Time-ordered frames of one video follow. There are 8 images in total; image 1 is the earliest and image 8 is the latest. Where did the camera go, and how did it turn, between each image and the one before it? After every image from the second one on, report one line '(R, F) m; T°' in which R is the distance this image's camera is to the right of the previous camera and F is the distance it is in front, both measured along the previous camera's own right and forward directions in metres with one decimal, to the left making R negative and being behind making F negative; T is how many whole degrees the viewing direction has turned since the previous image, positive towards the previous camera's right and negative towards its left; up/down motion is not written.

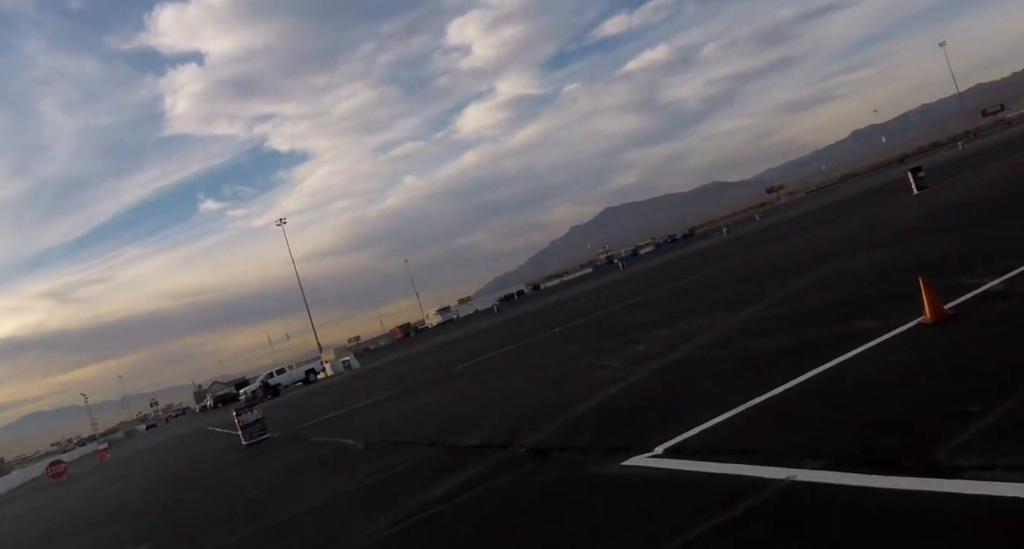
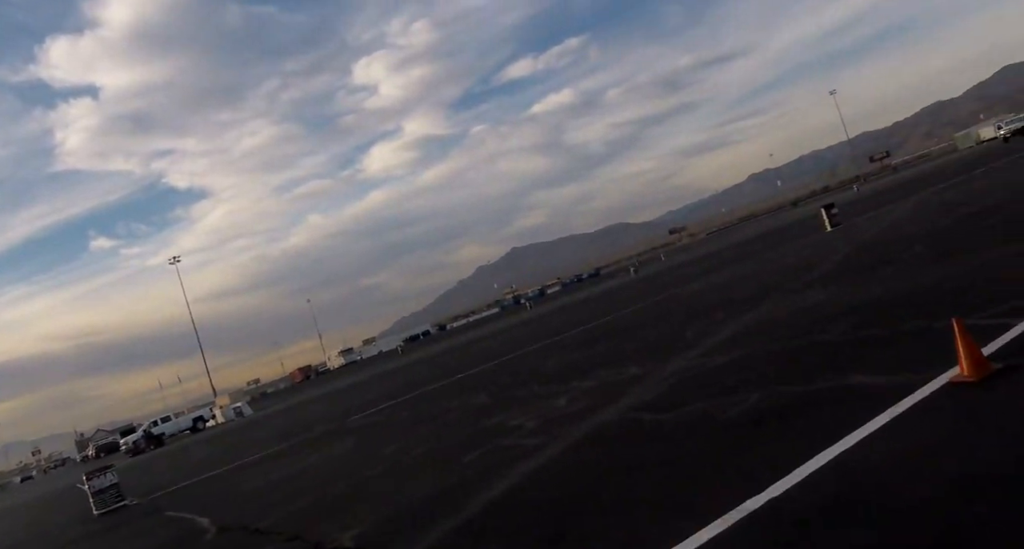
(+0.3, +3.1) m; +7°
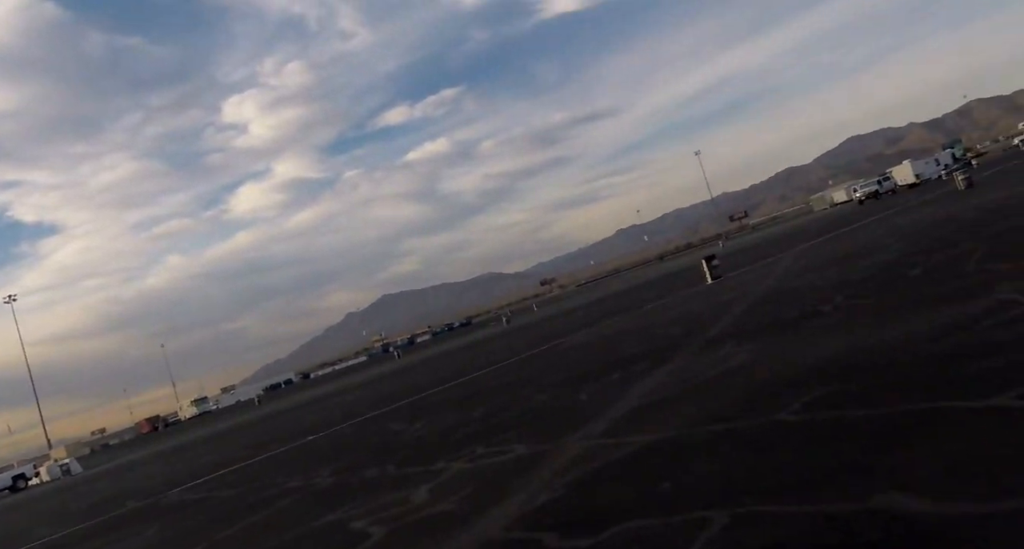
(+0.3, +3.5) m; +9°
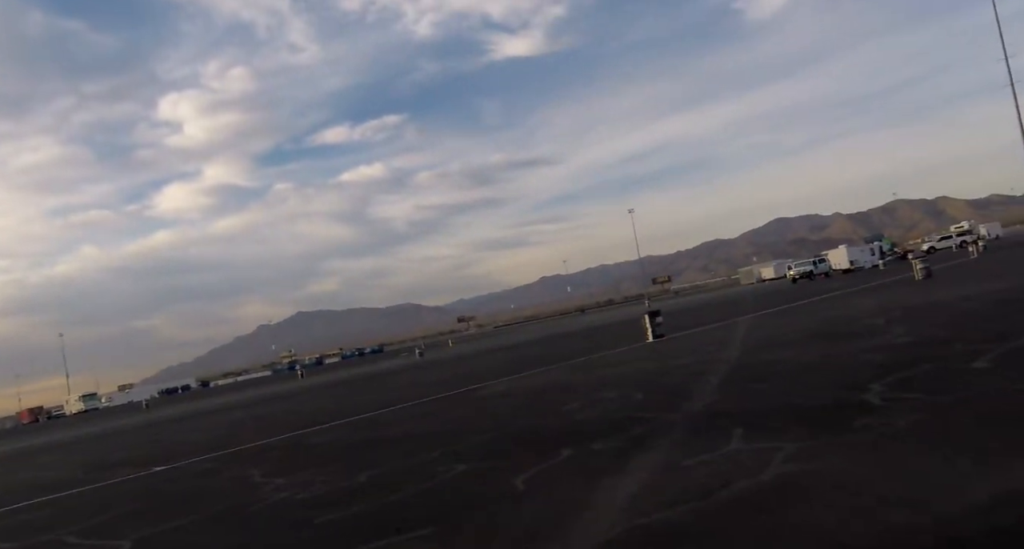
(0.0, +4.6) m; +5°
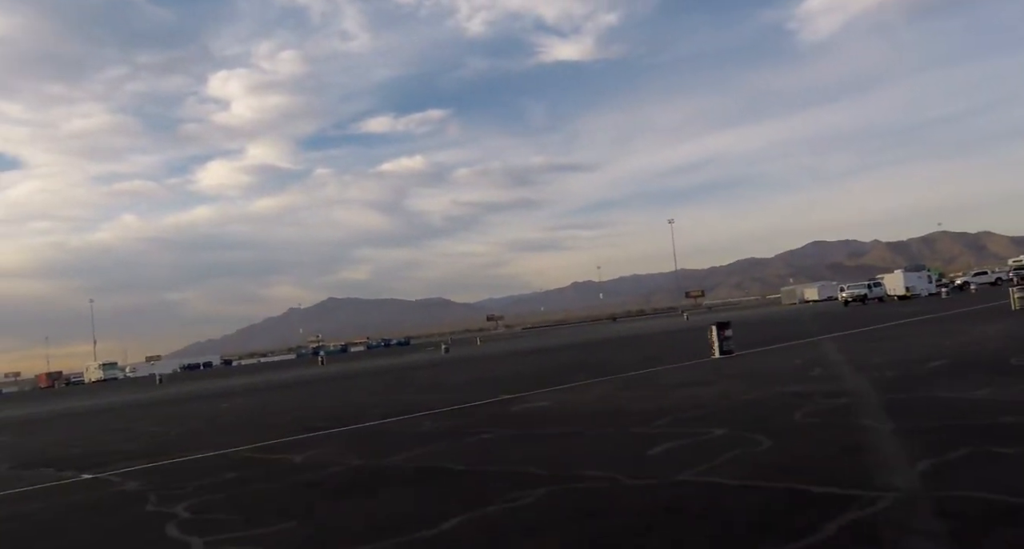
(-0.6, +5.1) m; -2°
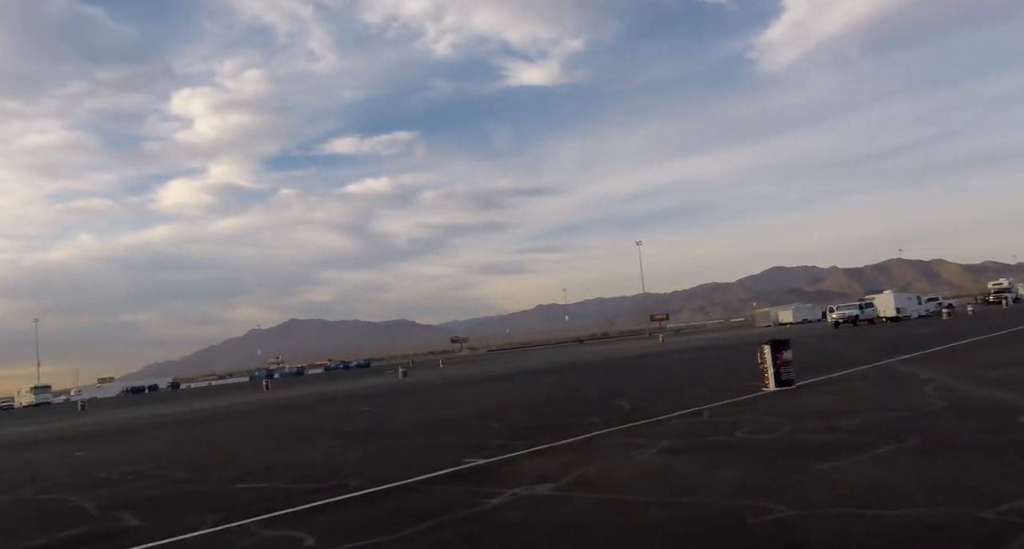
(-0.2, +9.0) m; +3°
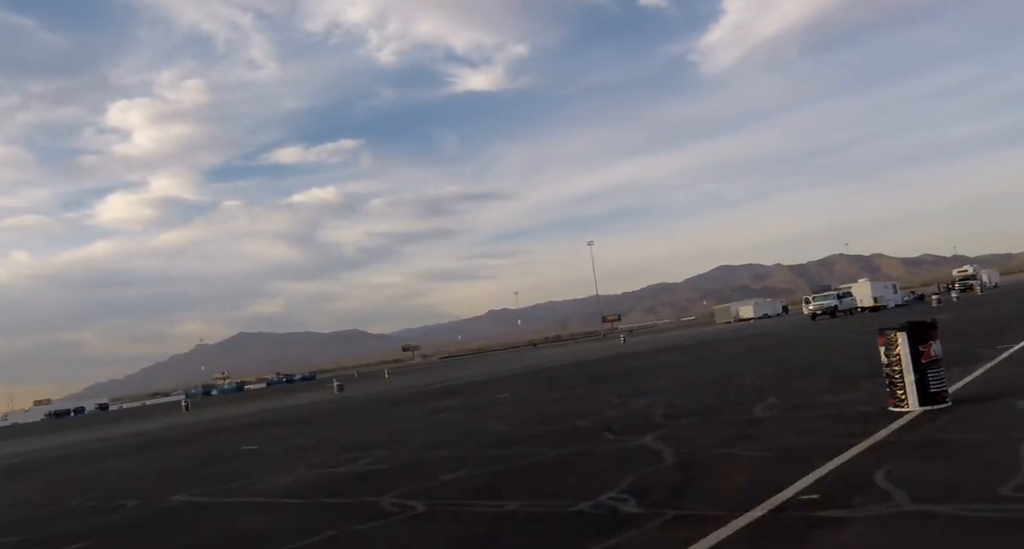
(+0.2, +9.6) m; +4°
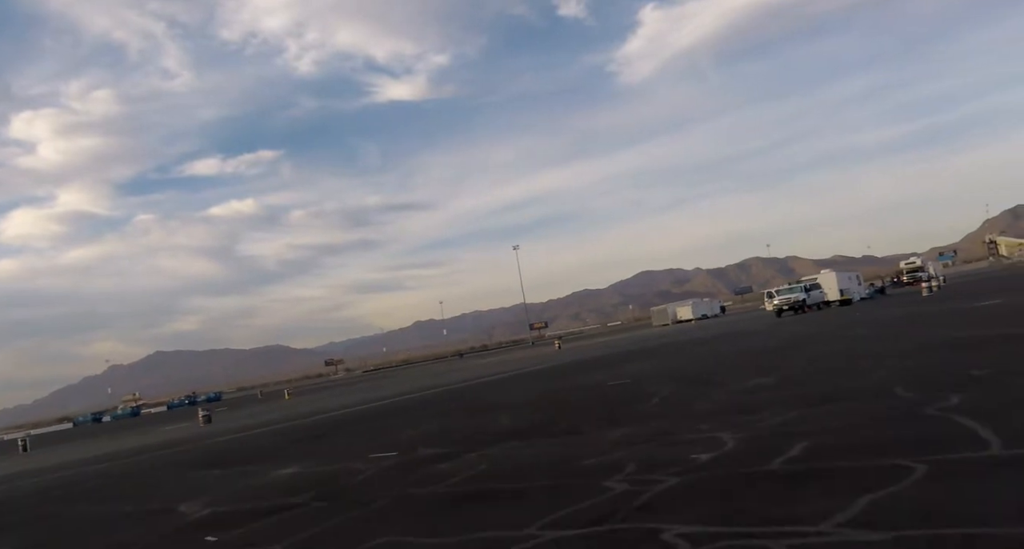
(+0.8, +14.5) m; +5°
